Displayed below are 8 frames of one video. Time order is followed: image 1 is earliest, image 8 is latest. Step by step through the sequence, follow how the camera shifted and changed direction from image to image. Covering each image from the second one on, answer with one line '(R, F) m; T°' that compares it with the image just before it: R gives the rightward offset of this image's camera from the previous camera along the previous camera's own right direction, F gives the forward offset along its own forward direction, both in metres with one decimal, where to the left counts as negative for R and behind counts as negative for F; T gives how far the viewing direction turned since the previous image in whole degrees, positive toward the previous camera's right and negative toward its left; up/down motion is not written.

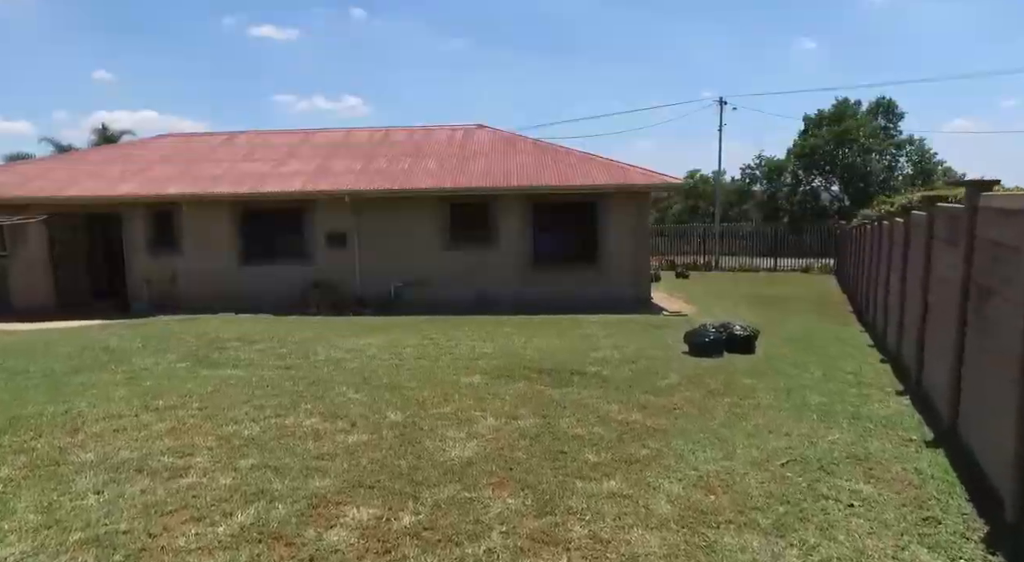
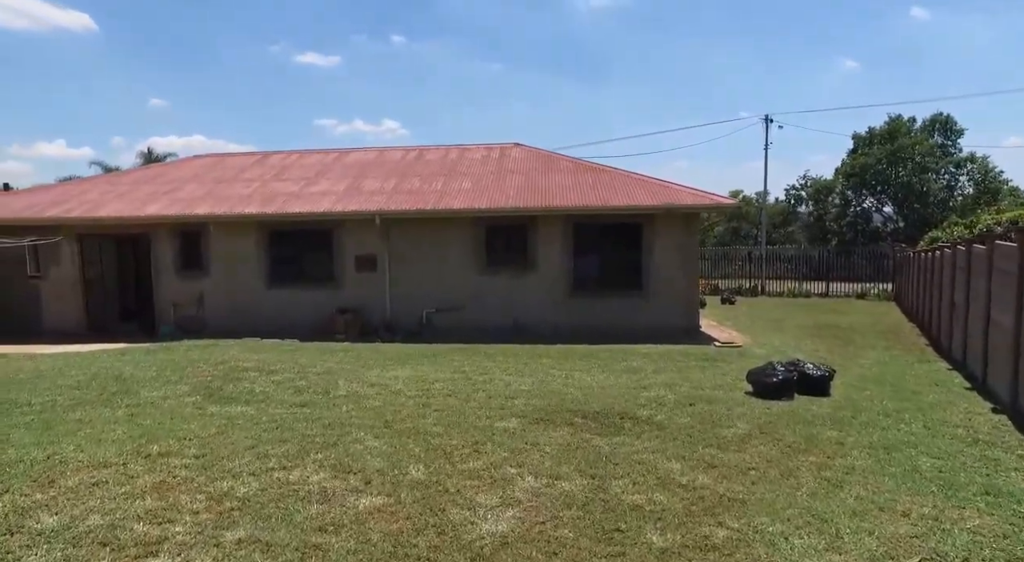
(-0.1, +0.7) m; -3°
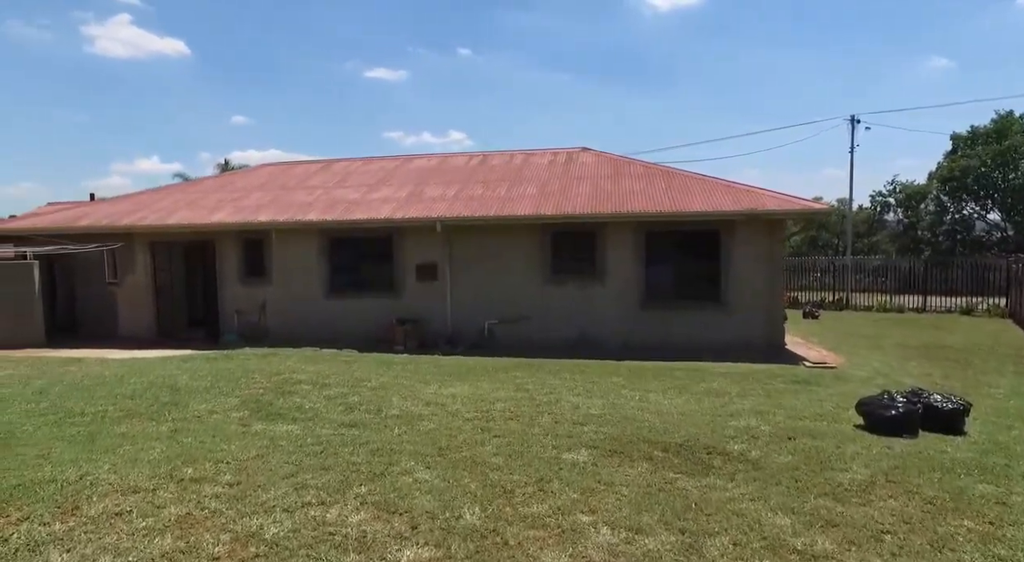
(-0.1, +0.6) m; -6°
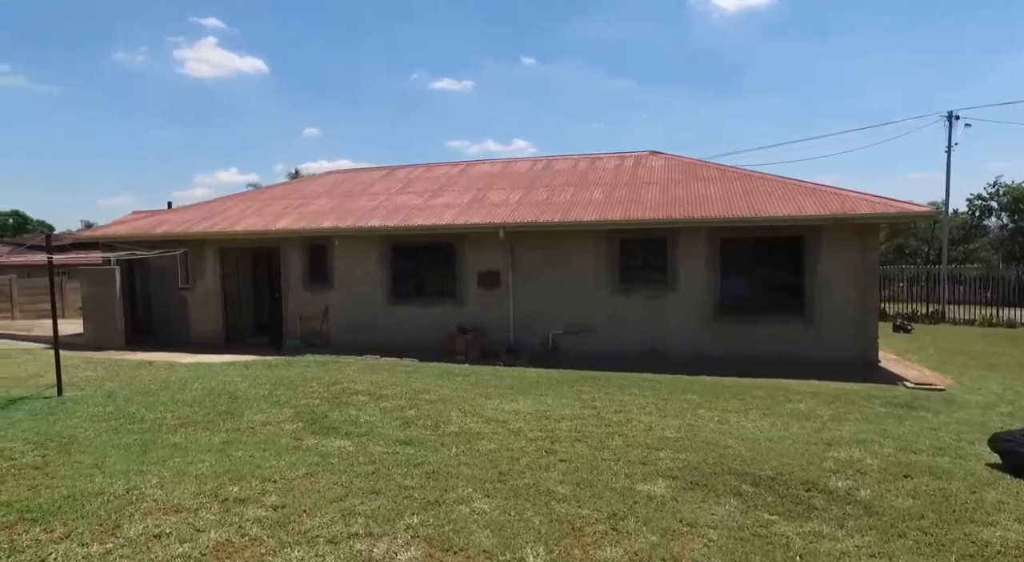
(0.0, +0.4) m; -6°
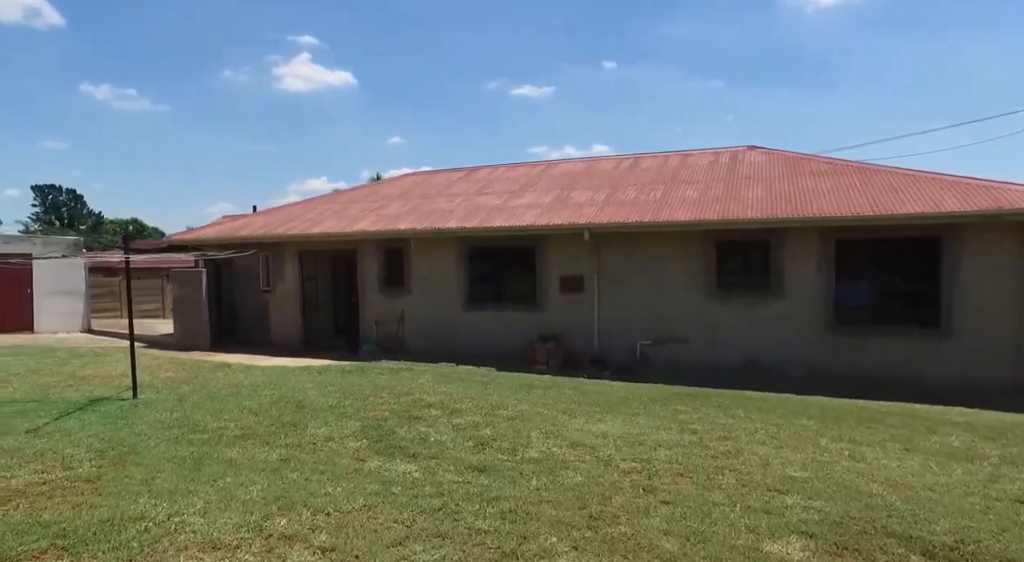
(-0.1, +0.7) m; -7°
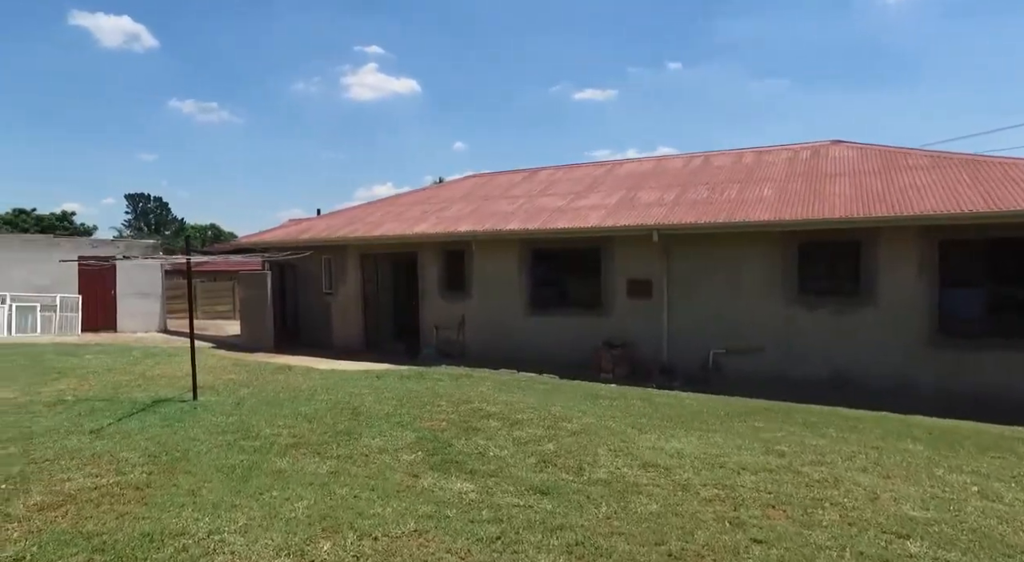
(0.0, +0.4) m; -5°
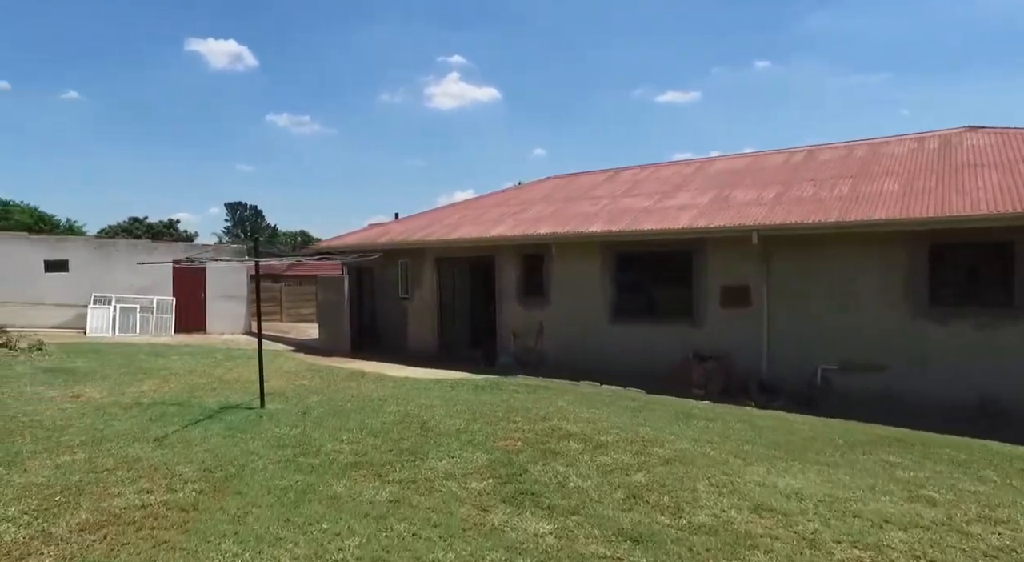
(0.0, +0.6) m; -7°
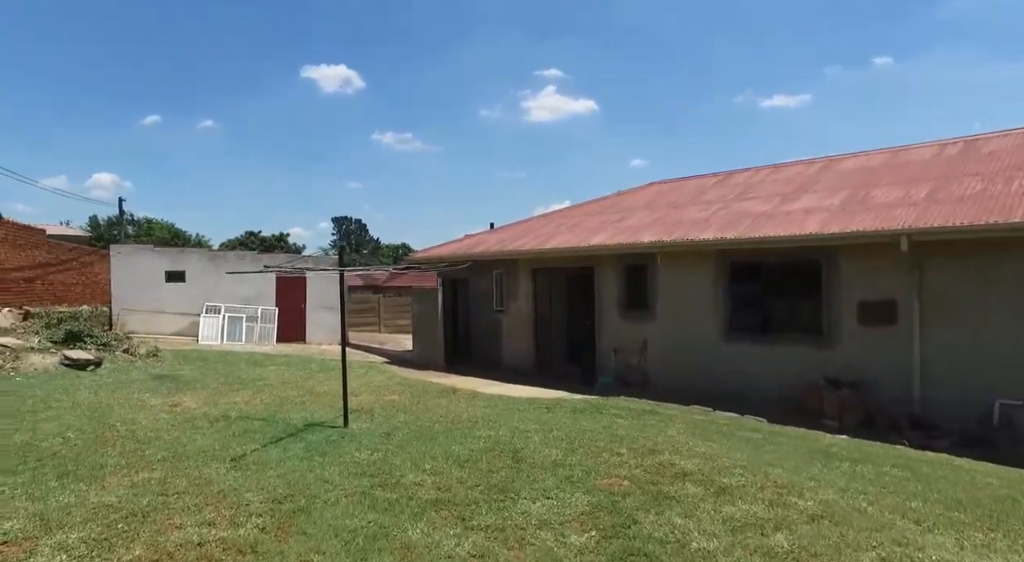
(-0.1, +0.7) m; -8°
